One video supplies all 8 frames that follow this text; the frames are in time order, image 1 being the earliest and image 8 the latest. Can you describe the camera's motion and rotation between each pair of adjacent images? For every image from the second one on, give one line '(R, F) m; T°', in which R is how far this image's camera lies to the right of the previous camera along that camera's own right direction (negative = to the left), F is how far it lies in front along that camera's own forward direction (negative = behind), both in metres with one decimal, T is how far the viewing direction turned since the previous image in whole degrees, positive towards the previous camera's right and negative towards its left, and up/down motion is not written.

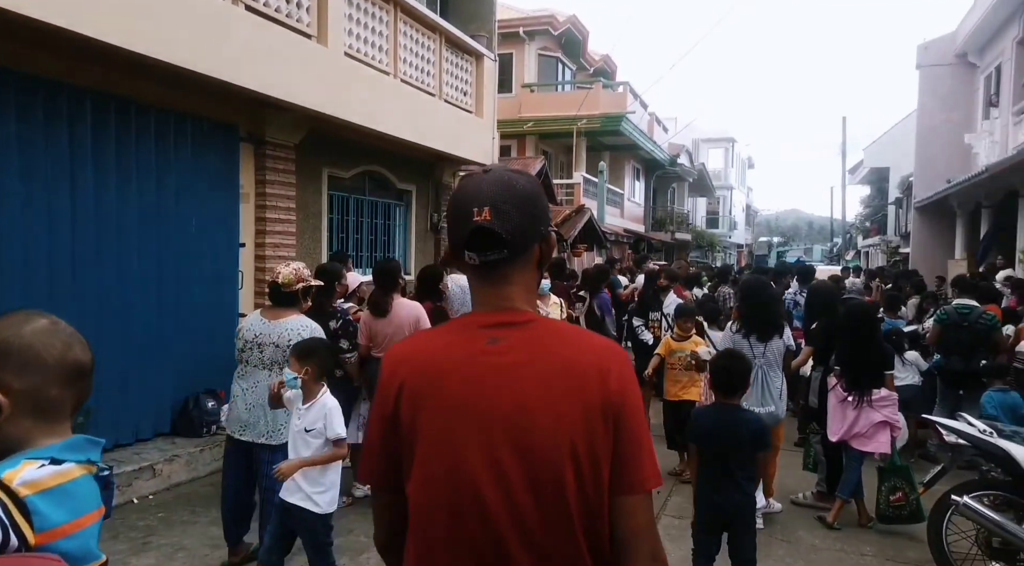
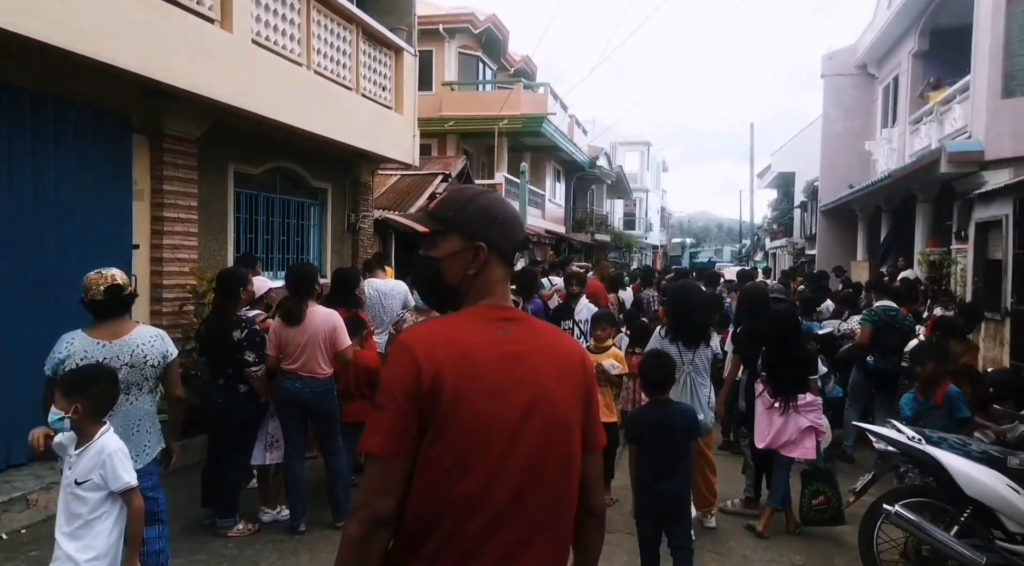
(0.0, +0.3) m; +6°
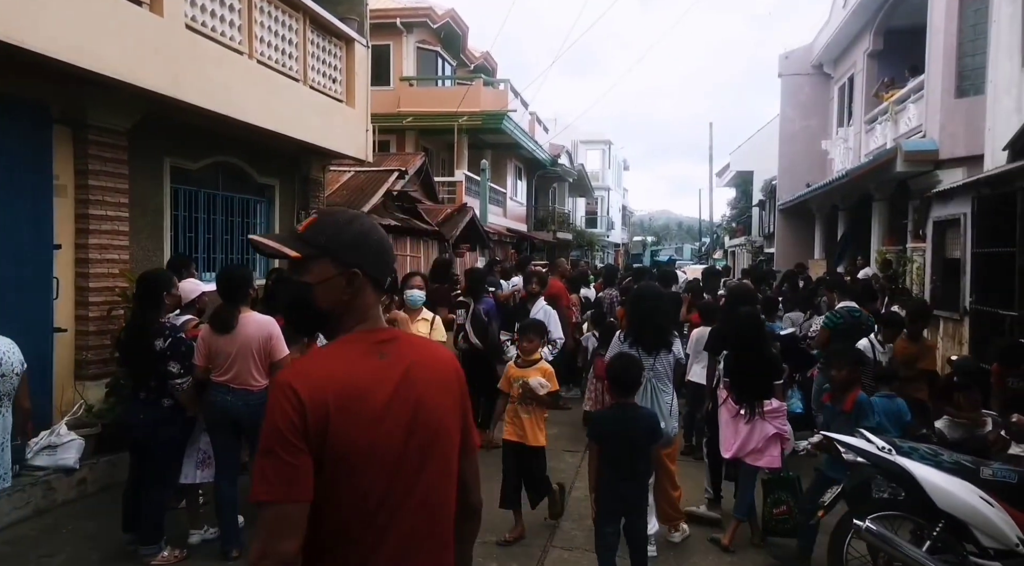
(+0.1, +0.3) m; +3°
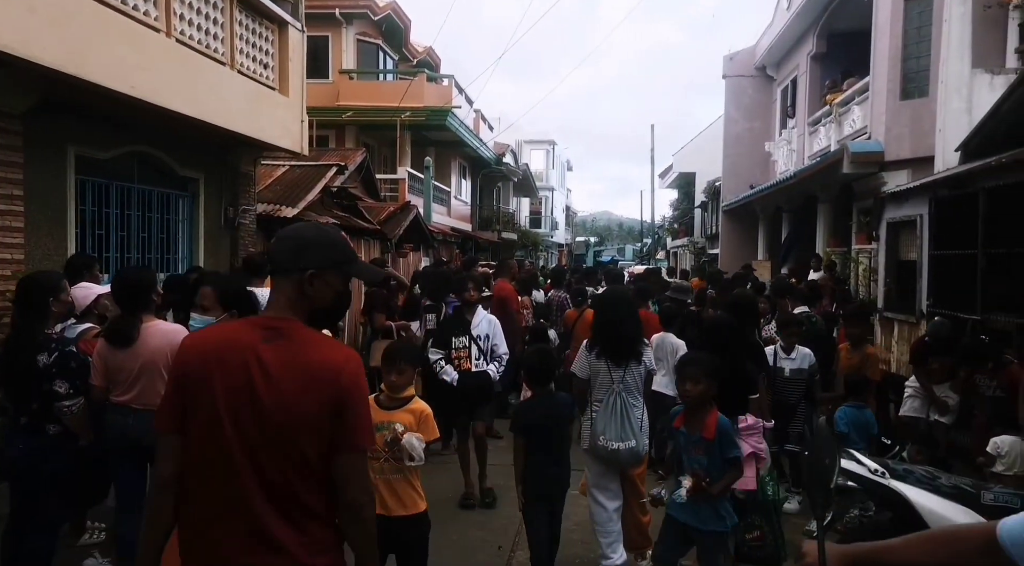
(0.0, +0.5) m; +4°
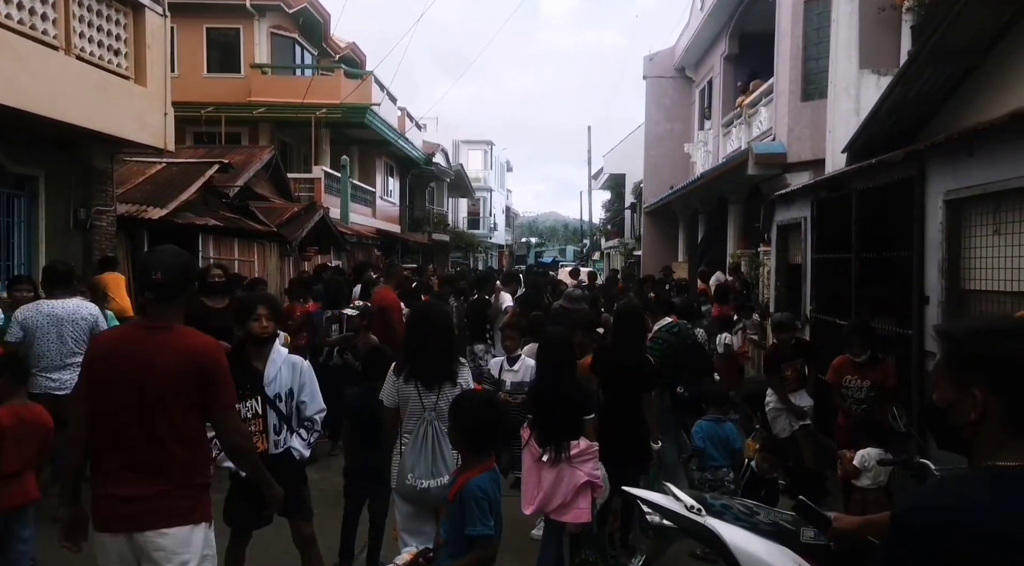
(+0.7, +0.4) m; +4°
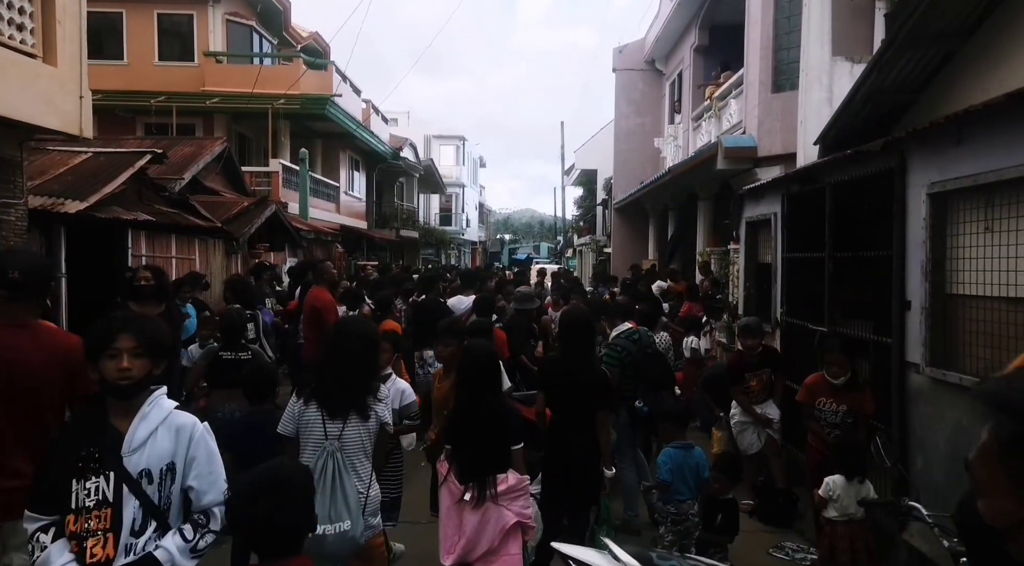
(+0.3, +0.6) m; +2°
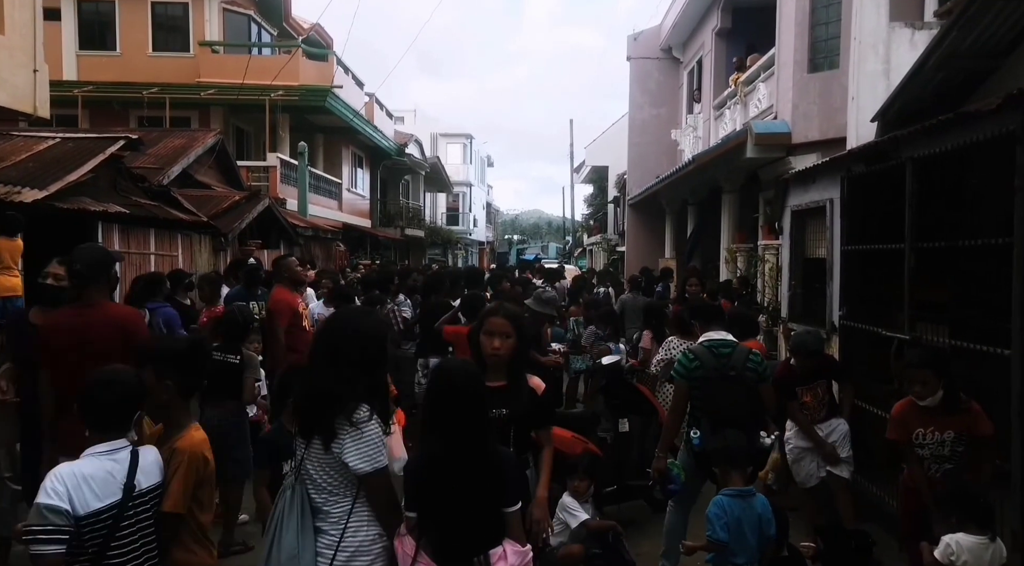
(0.0, +1.0) m; -1°
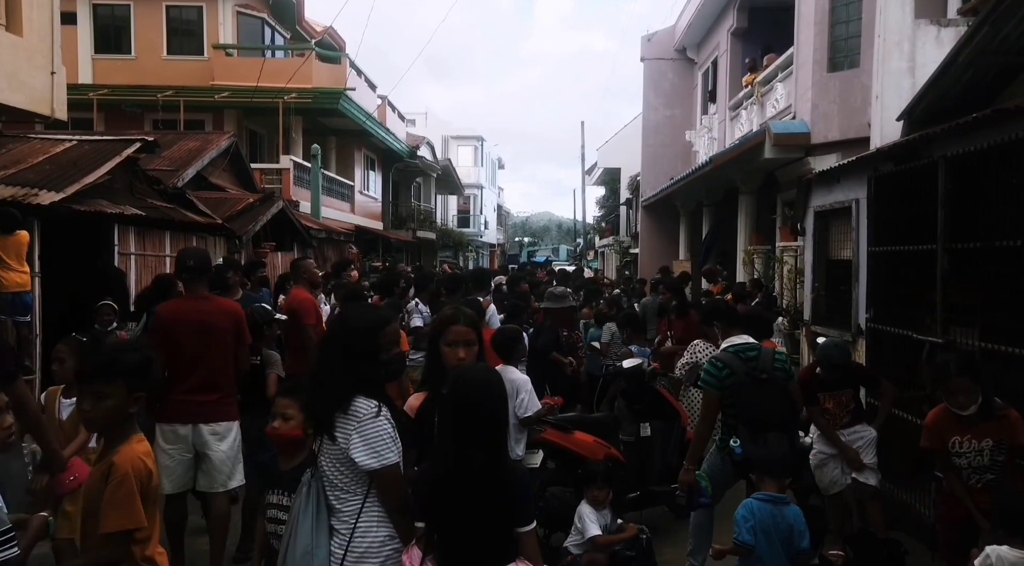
(-0.1, +0.1) m; -1°
